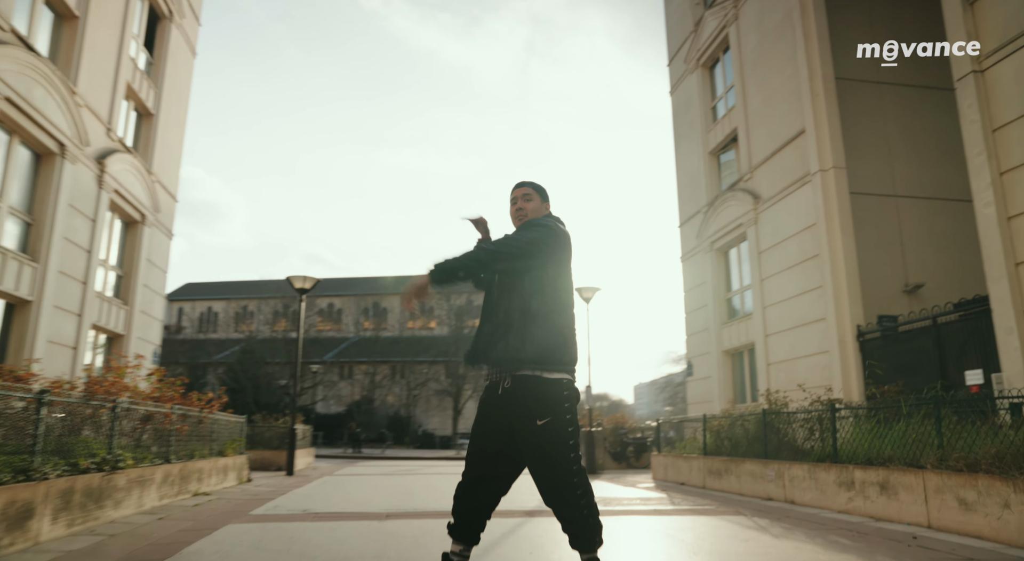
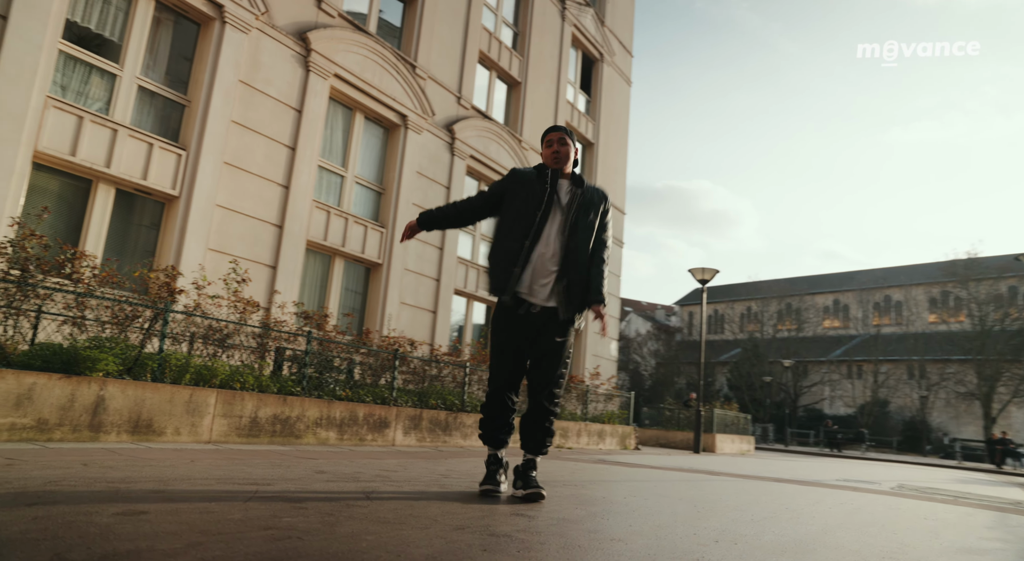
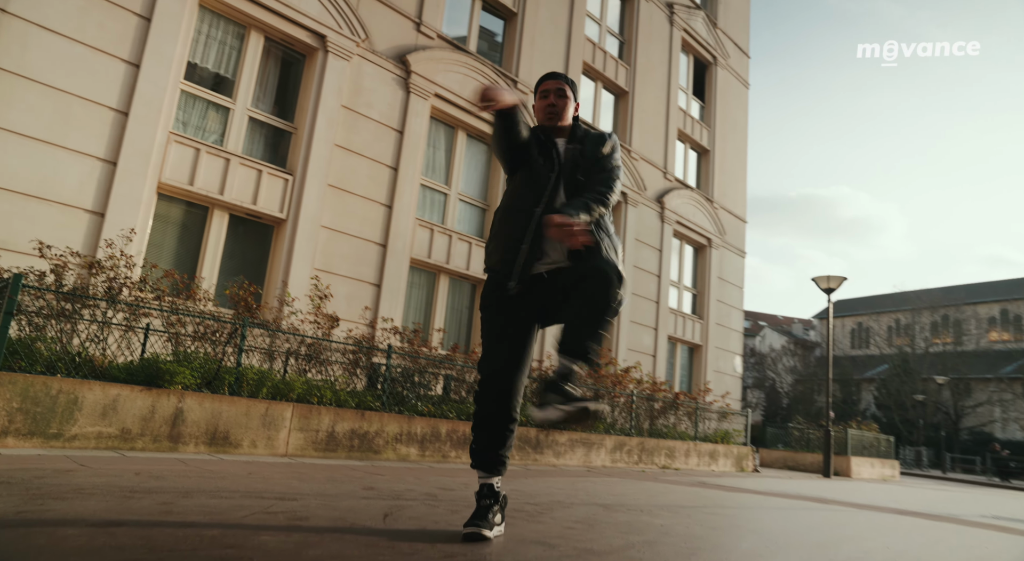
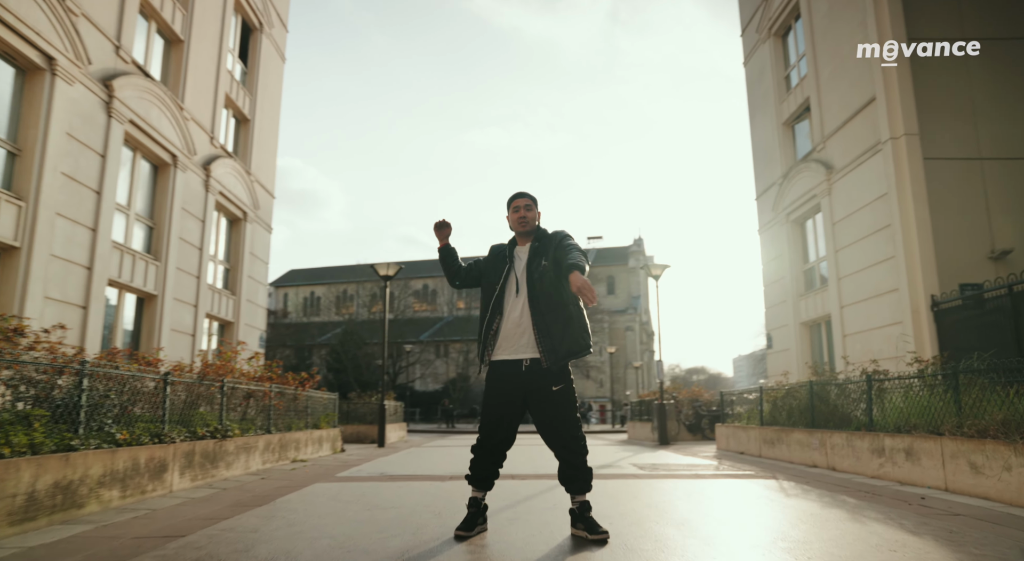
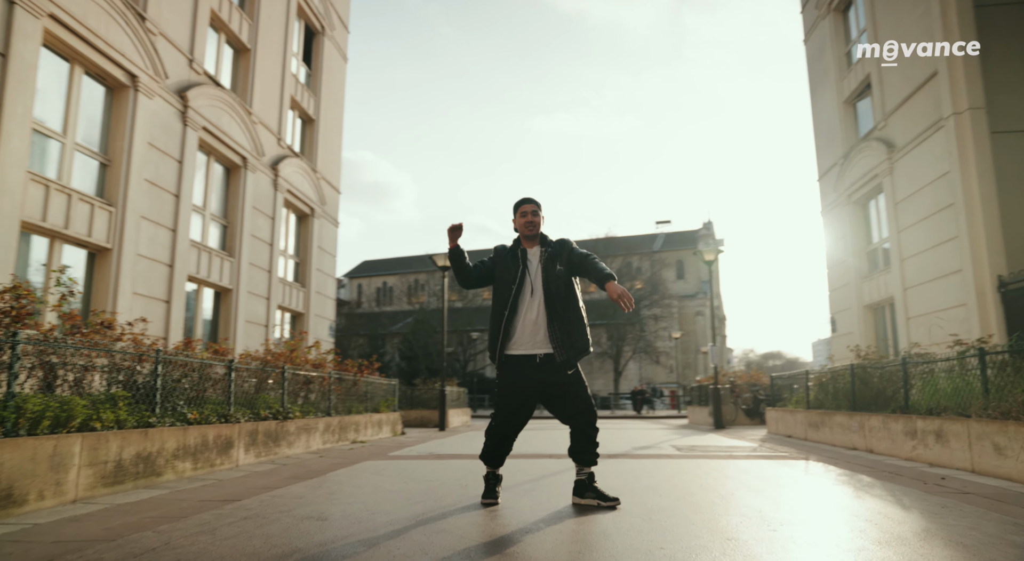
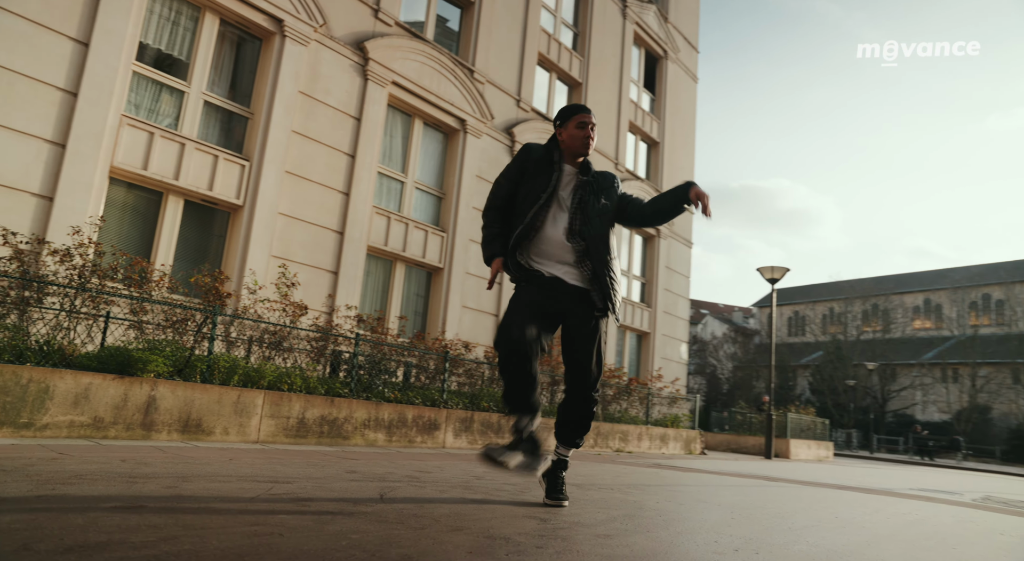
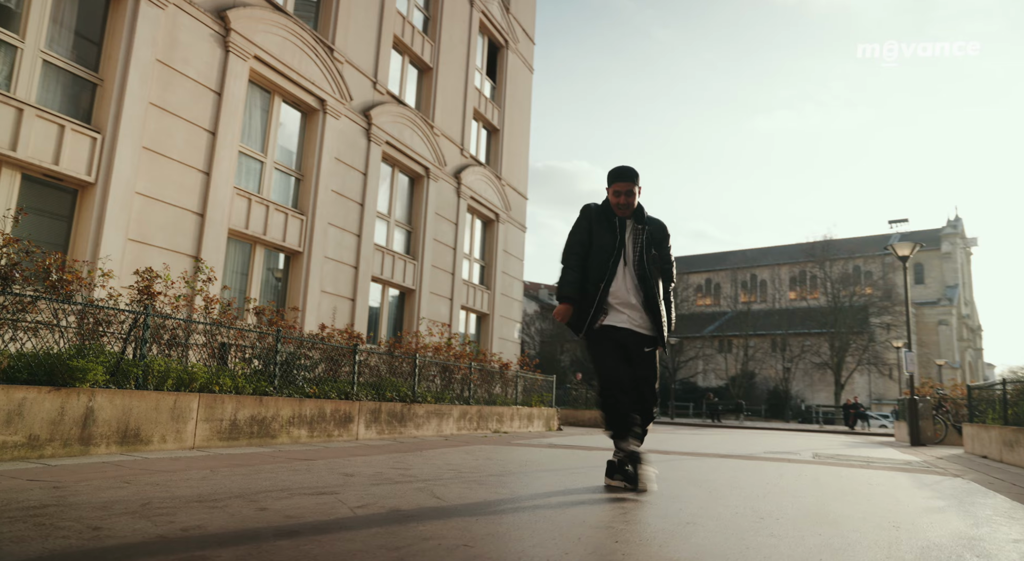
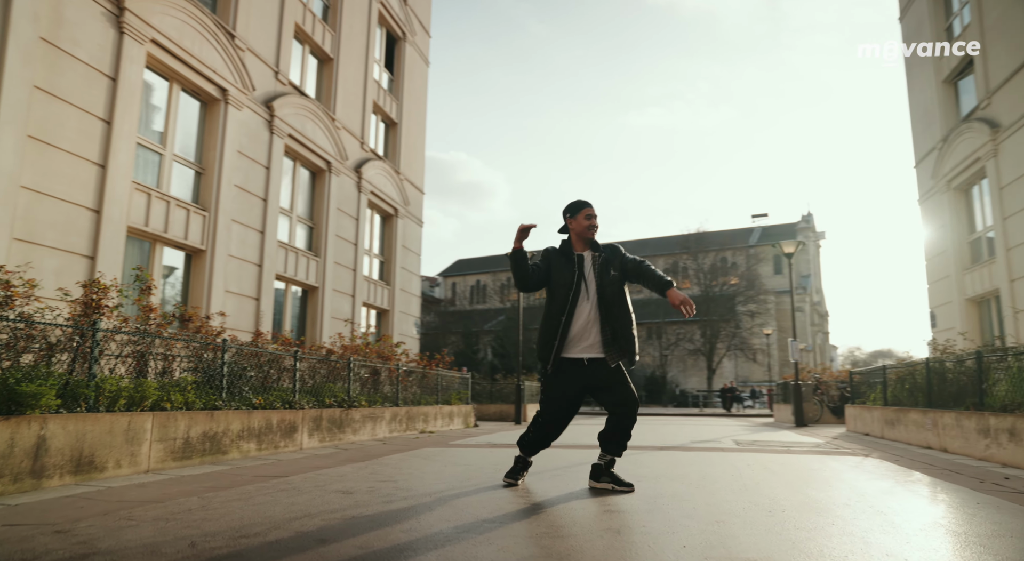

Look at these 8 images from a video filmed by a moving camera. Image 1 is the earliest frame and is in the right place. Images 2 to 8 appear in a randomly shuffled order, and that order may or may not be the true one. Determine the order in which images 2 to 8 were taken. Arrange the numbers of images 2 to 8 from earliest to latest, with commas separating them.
4, 5, 8, 7, 2, 6, 3
